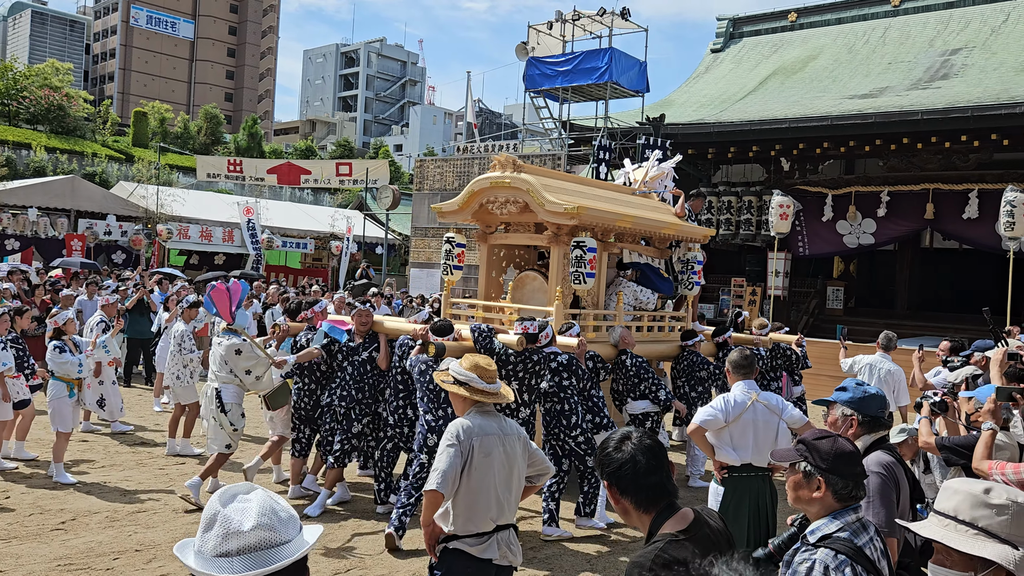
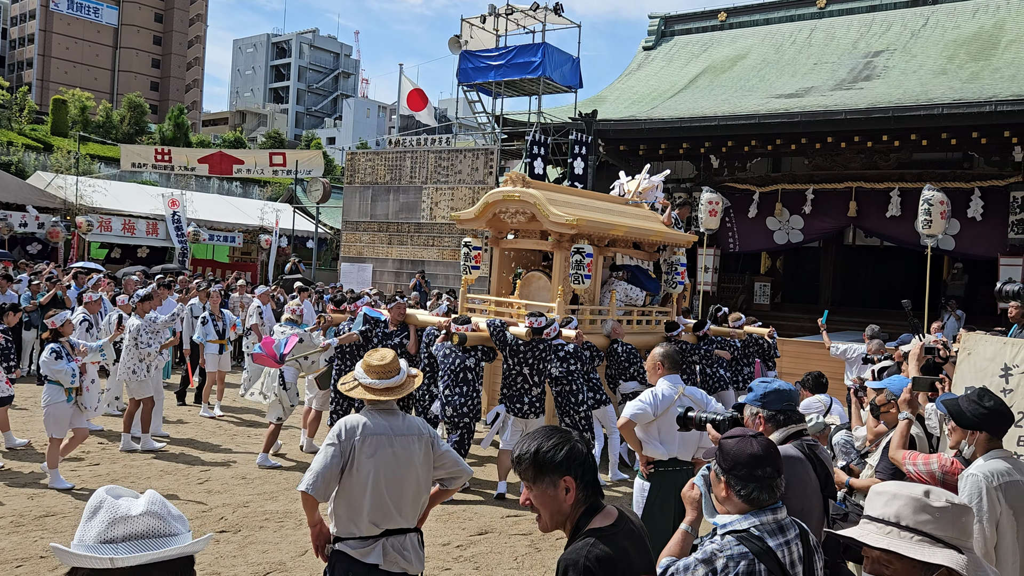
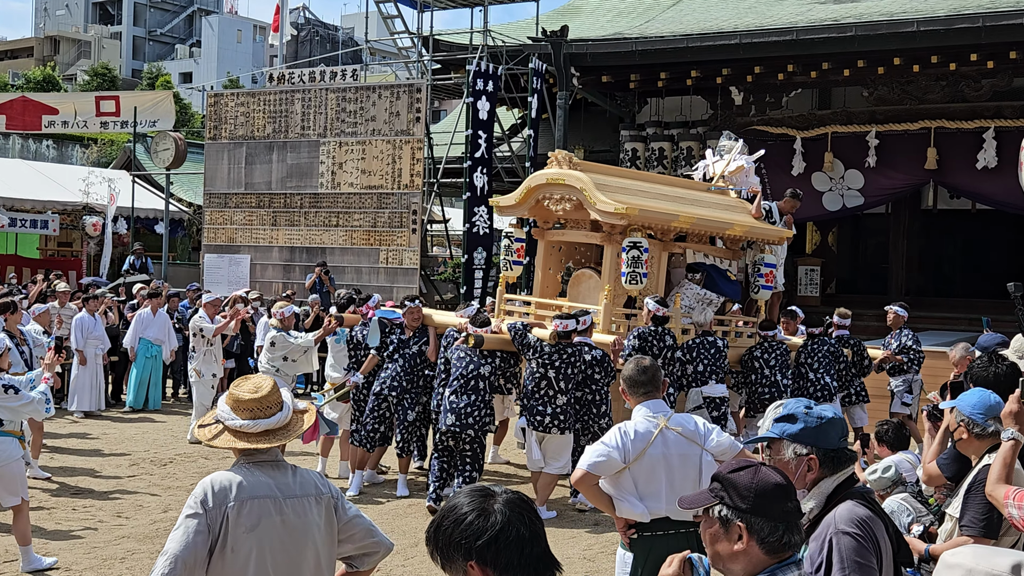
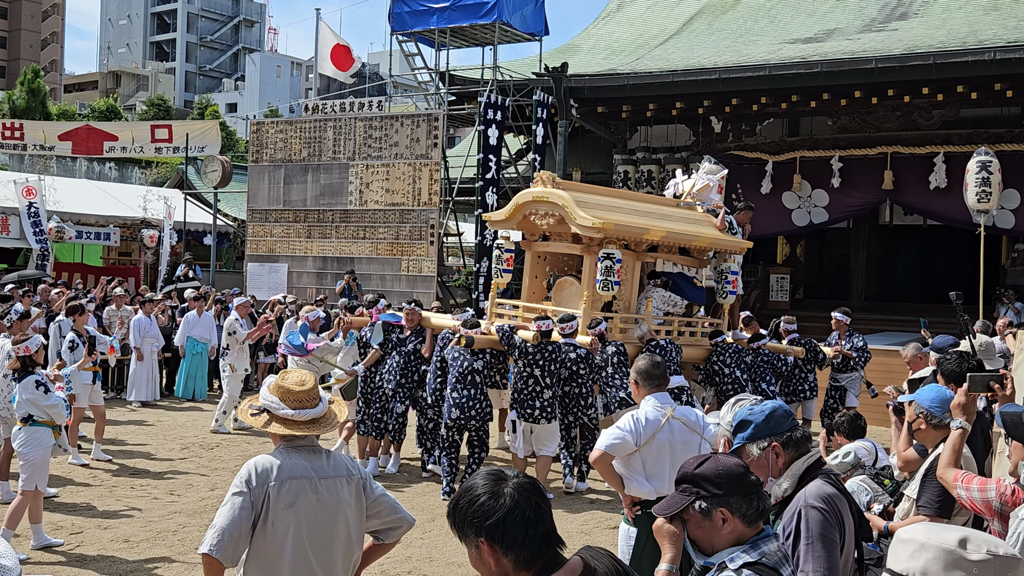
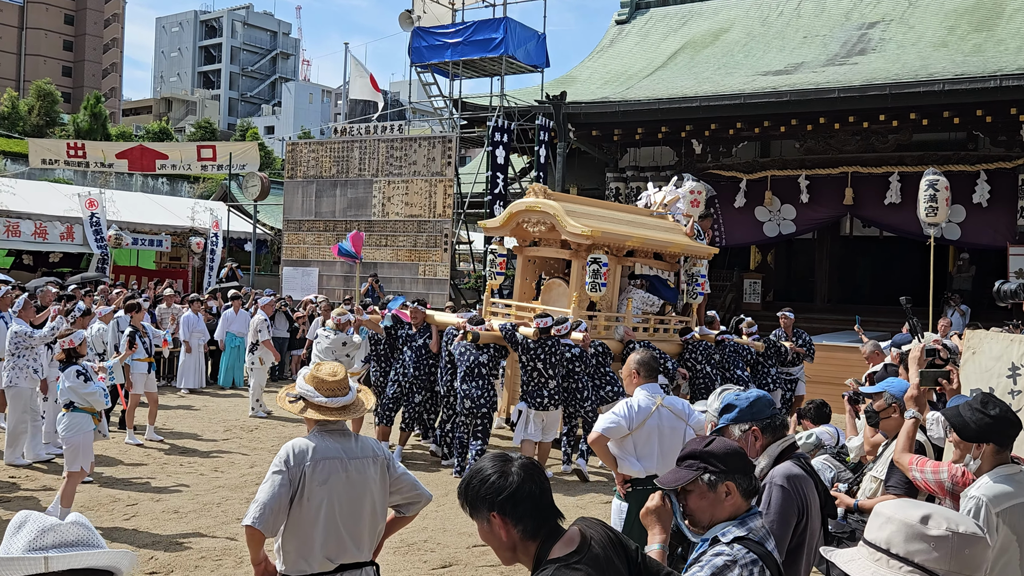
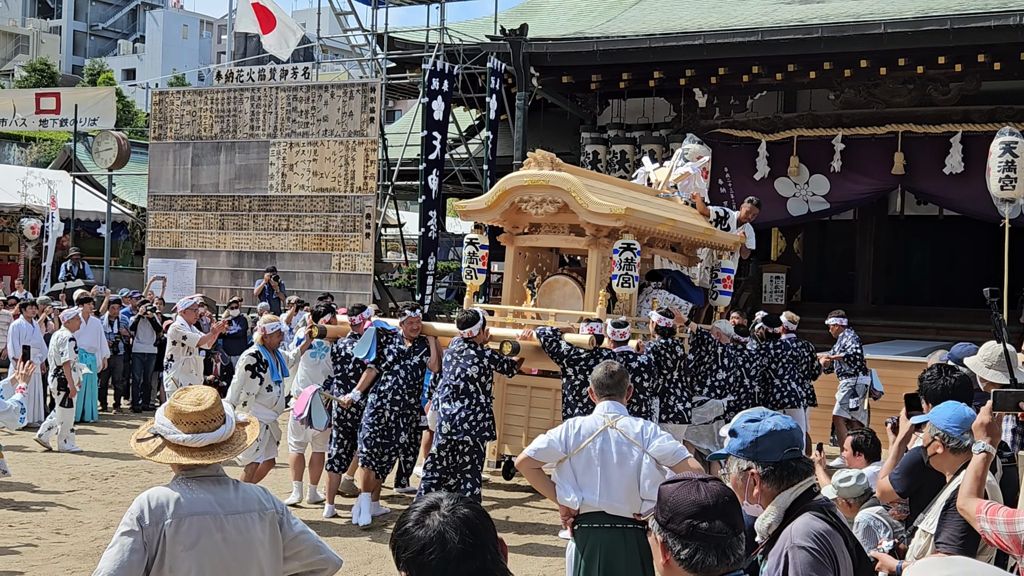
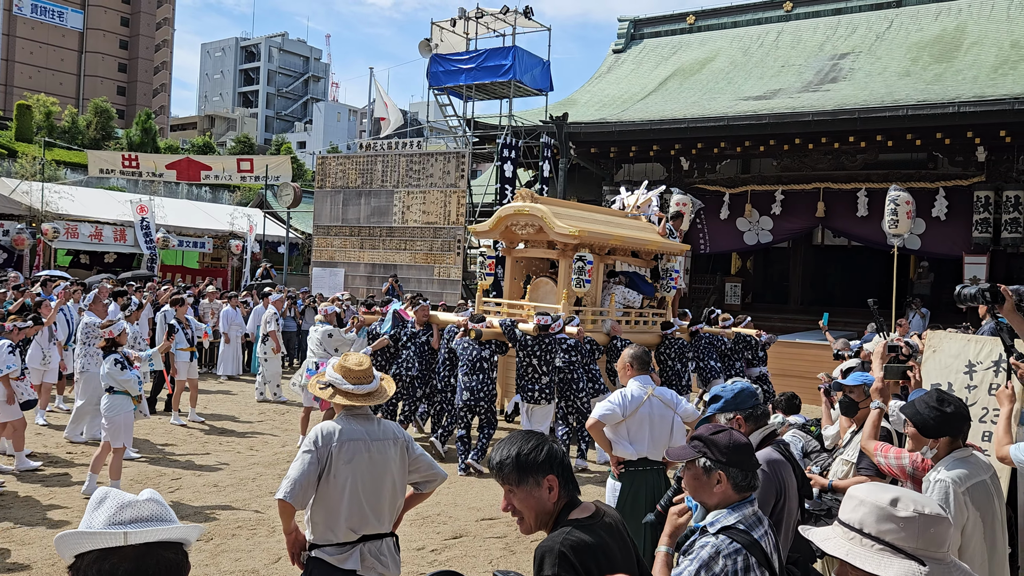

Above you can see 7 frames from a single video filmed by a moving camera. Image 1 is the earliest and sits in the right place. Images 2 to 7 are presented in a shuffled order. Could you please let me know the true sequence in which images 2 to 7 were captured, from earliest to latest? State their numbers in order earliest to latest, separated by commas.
2, 7, 5, 4, 3, 6
